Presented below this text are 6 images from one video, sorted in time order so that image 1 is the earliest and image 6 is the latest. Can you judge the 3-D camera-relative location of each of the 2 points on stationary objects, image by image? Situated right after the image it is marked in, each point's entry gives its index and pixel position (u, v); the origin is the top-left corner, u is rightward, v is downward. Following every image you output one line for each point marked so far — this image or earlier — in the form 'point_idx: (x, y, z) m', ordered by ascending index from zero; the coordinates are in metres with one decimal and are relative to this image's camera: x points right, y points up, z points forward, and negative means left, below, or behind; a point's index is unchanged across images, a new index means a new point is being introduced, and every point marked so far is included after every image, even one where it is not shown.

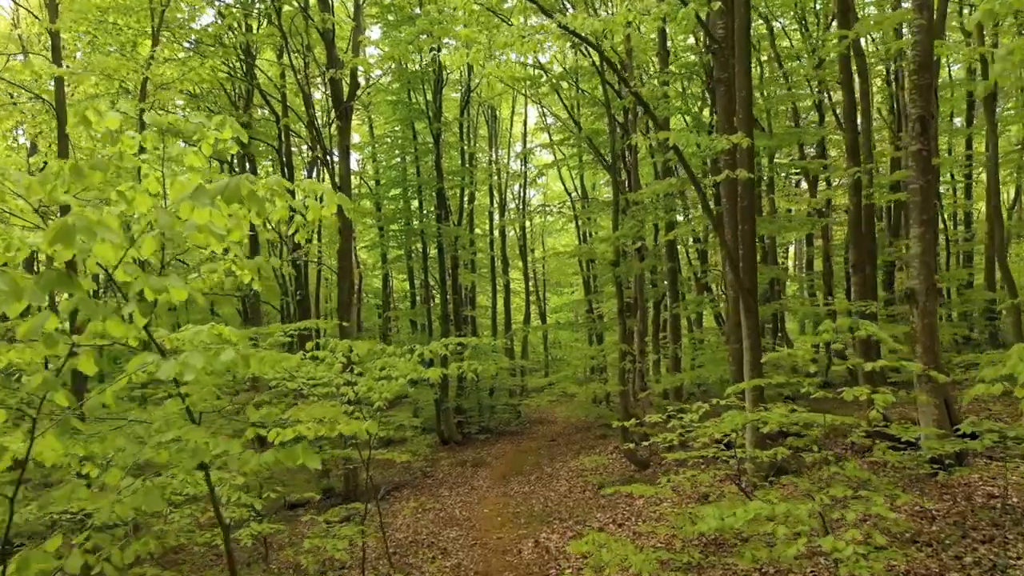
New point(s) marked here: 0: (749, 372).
0: (+3.1, -1.1, +8.0) m
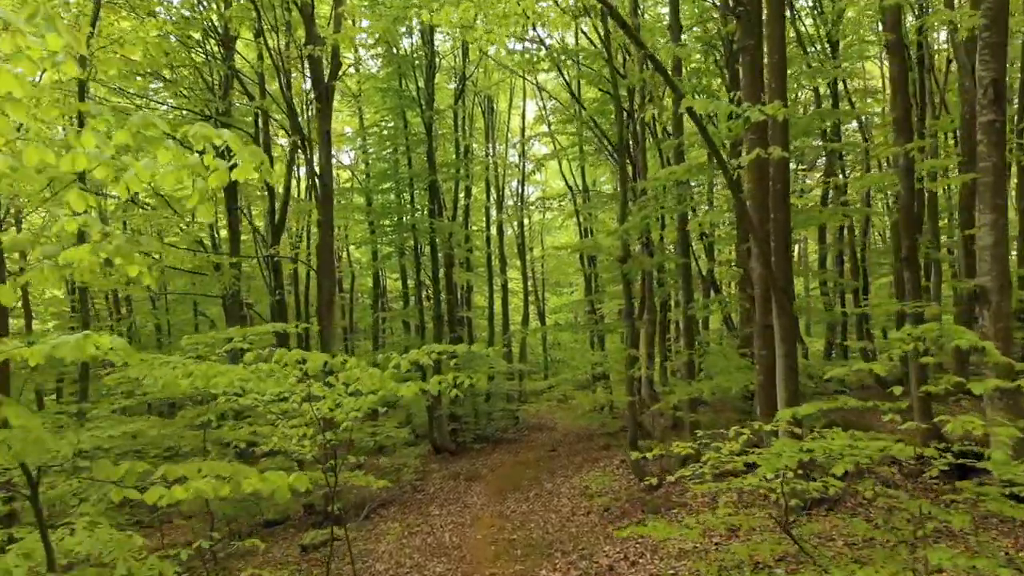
0: (+3.1, -1.1, +6.8) m
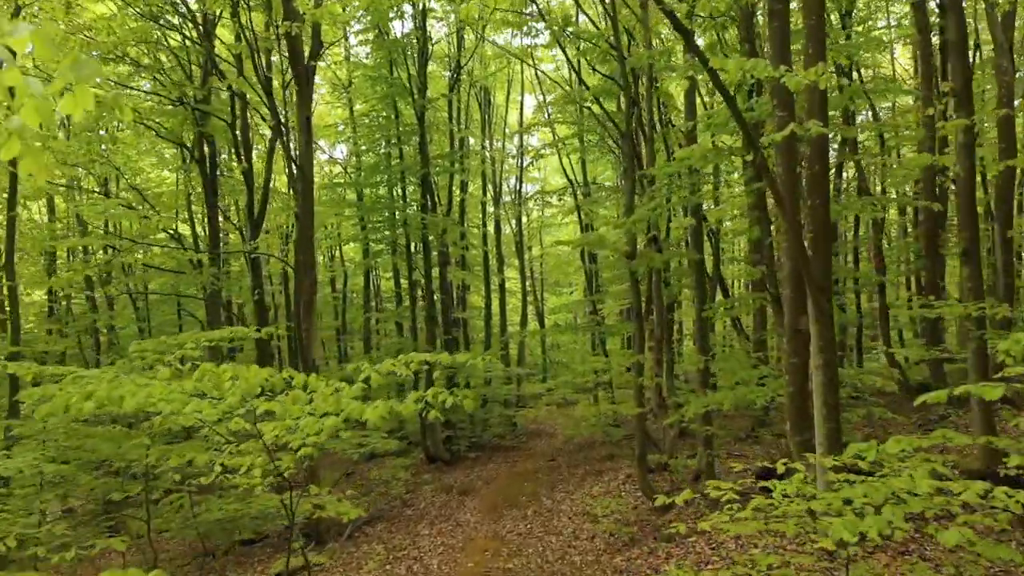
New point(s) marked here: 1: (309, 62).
0: (+3.0, -1.1, +5.9) m
1: (-3.7, +4.1, +10.9) m
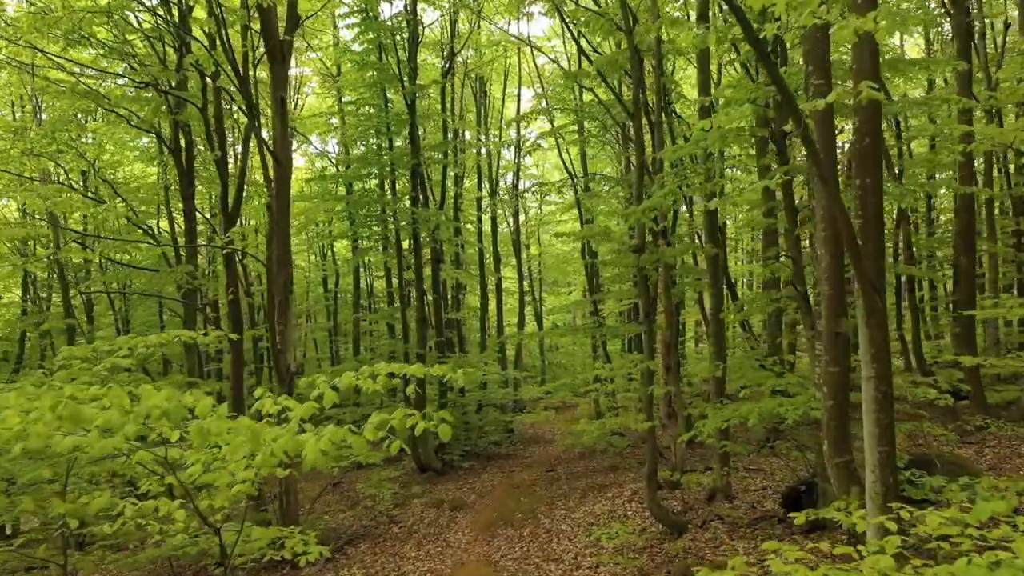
0: (+3.0, -1.1, +4.9) m
1: (-3.8, +4.1, +9.9) m
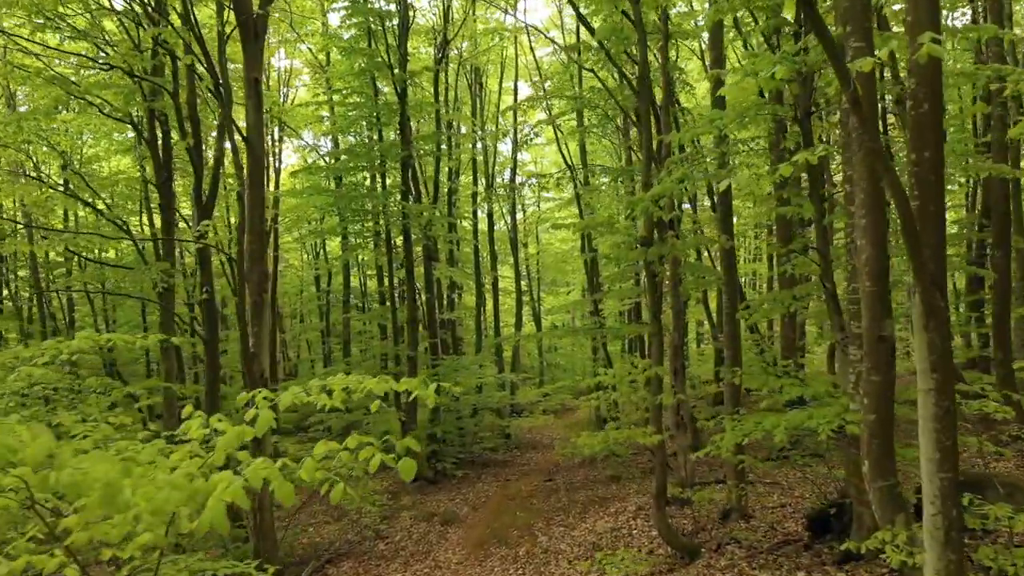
0: (+2.9, -1.0, +4.1) m
1: (-3.8, +4.1, +9.1) m
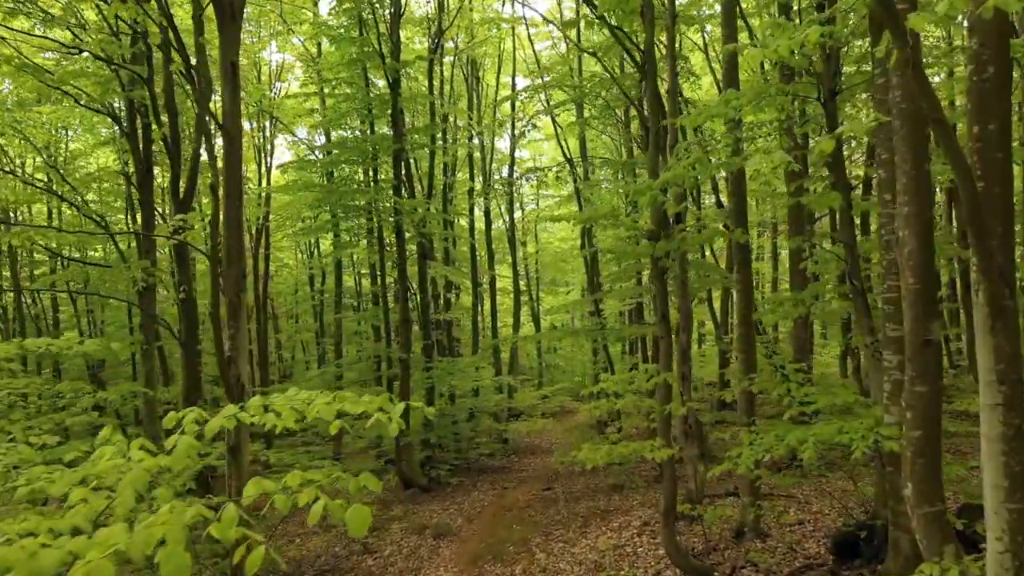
0: (+2.8, -1.0, +3.5) m
1: (-3.9, +4.2, +8.5) m
